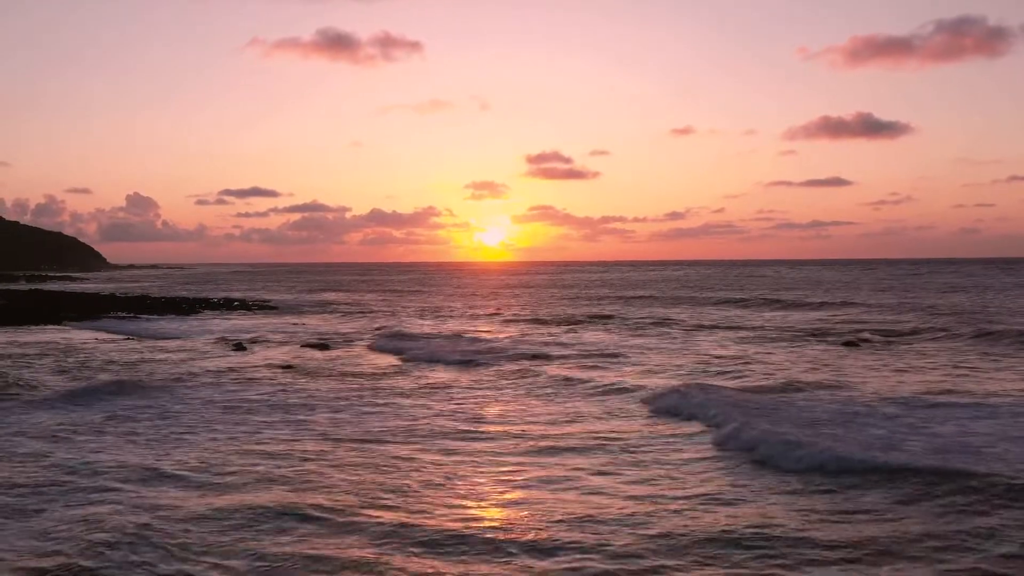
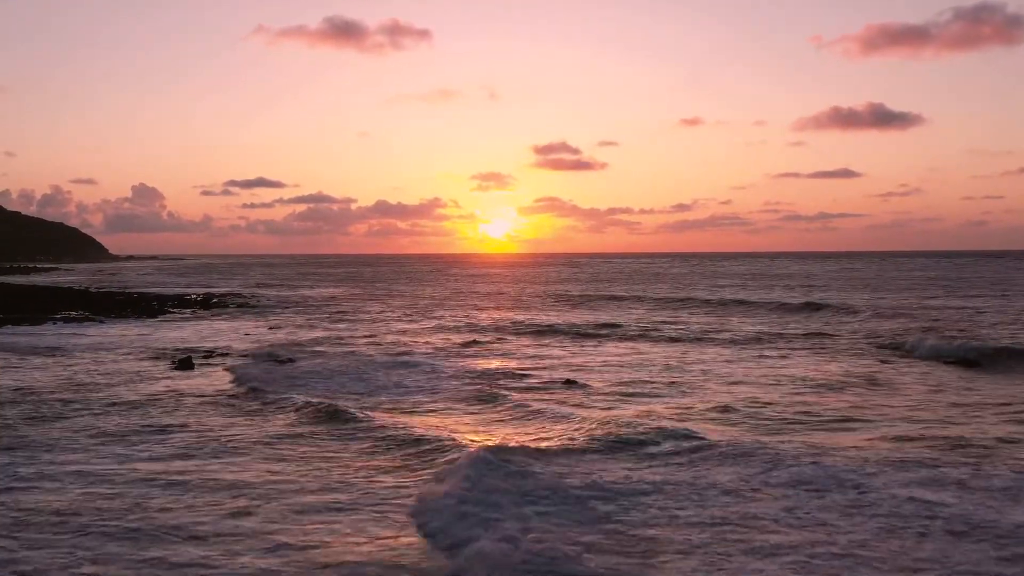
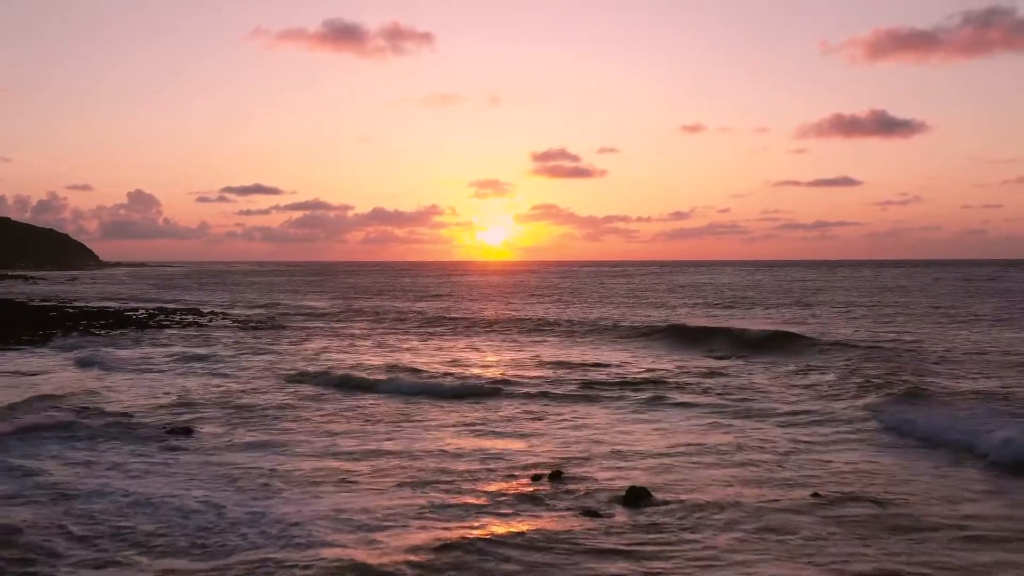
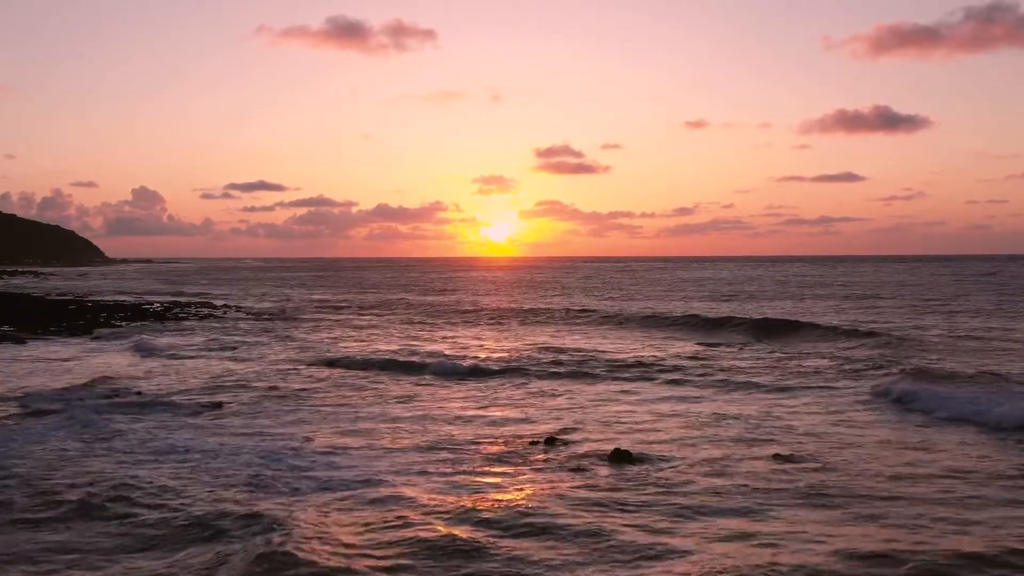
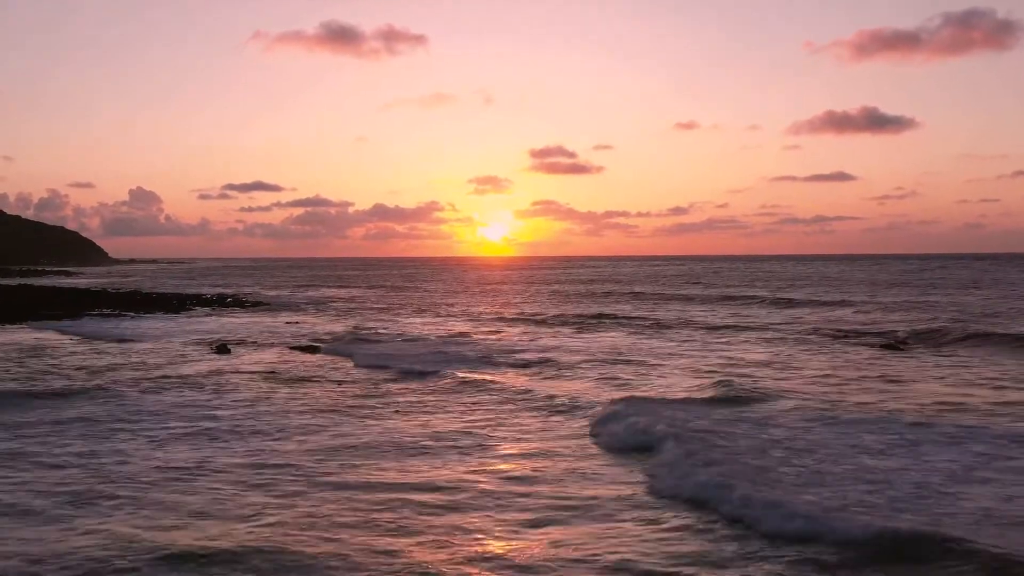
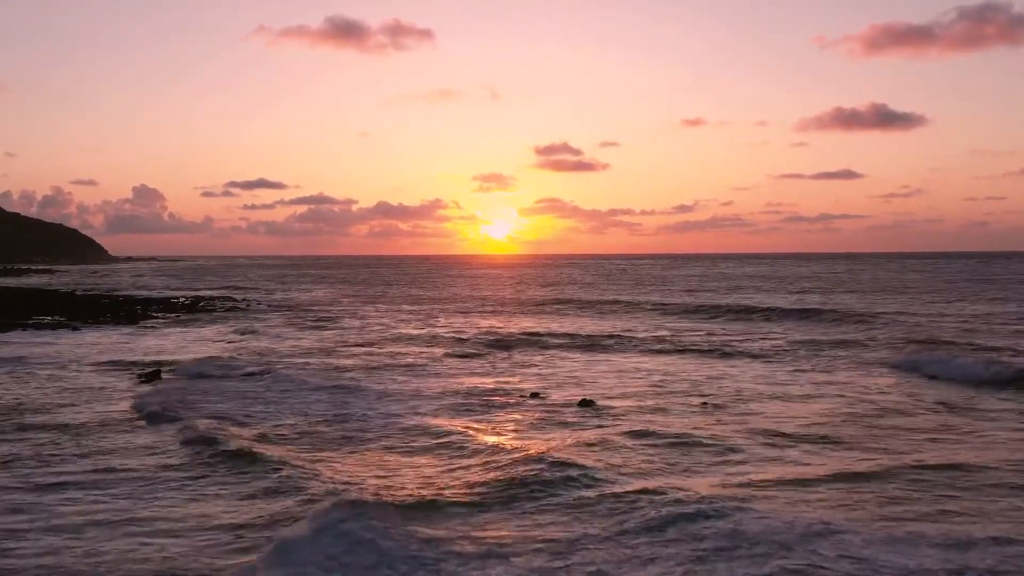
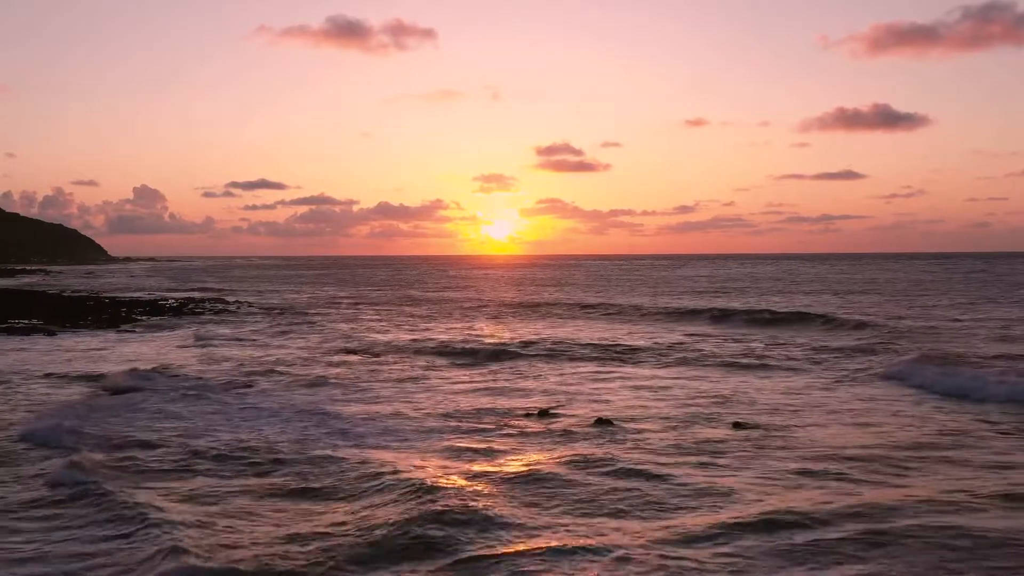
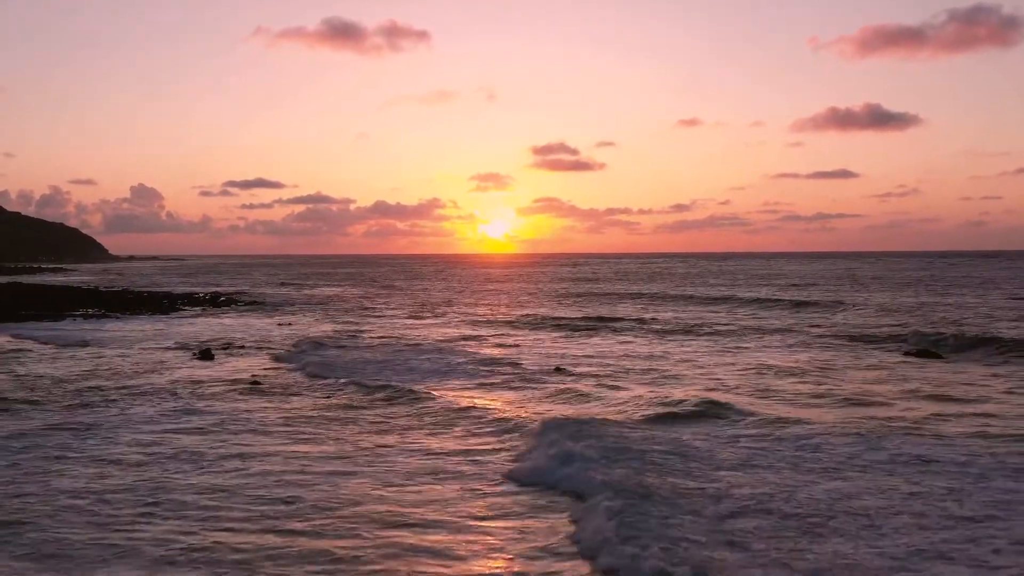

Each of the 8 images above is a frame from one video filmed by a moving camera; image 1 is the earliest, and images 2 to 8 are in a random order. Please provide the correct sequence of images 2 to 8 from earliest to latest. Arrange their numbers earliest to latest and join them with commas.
5, 8, 2, 6, 7, 4, 3
